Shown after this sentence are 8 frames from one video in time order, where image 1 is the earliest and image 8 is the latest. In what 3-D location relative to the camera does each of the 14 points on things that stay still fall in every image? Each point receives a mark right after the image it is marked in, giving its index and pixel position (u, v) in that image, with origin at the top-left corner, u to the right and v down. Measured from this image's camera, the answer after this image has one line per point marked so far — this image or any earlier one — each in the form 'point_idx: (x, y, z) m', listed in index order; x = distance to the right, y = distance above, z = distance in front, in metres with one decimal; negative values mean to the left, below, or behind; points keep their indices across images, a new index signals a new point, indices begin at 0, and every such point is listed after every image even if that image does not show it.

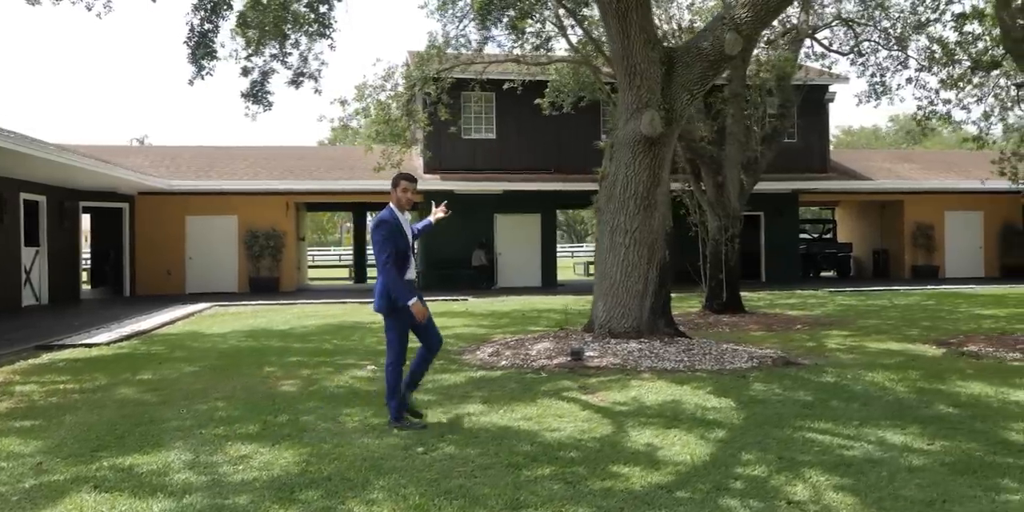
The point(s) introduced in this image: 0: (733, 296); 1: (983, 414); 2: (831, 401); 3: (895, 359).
0: (+4.2, -0.8, +11.9) m
1: (+4.8, -1.6, +6.3) m
2: (+3.4, -1.5, +6.6) m
3: (+5.3, -1.4, +8.6) m
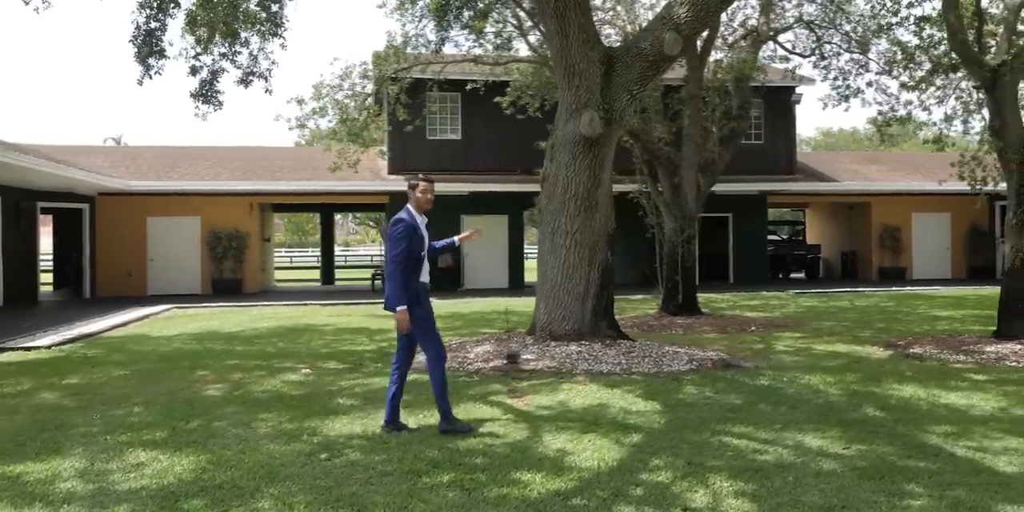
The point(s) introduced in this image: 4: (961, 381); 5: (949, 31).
0: (+3.4, -0.8, +11.9) m
1: (+4.0, -1.6, +6.2) m
2: (+2.6, -1.6, +6.6) m
3: (+4.5, -1.5, +8.6) m
4: (+5.5, -1.5, +7.6) m
5: (+6.8, +3.5, +9.6) m
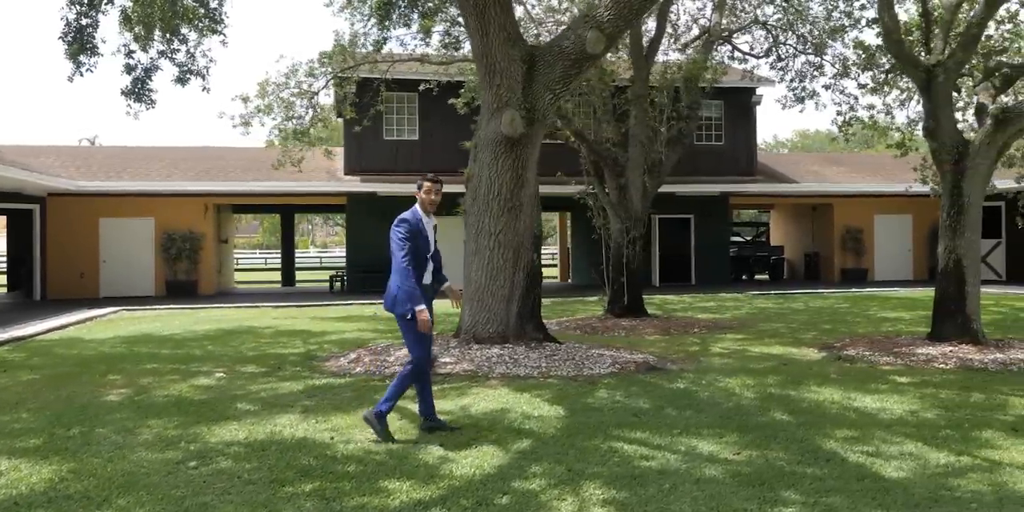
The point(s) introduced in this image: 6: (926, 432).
0: (+2.3, -0.8, +11.8) m
1: (+3.0, -1.6, +6.1) m
2: (+1.6, -1.6, +6.4) m
3: (+3.5, -1.5, +8.5) m
4: (+4.5, -1.6, +7.5) m
5: (+5.8, +3.5, +9.6) m
6: (+4.0, -1.7, +6.0) m
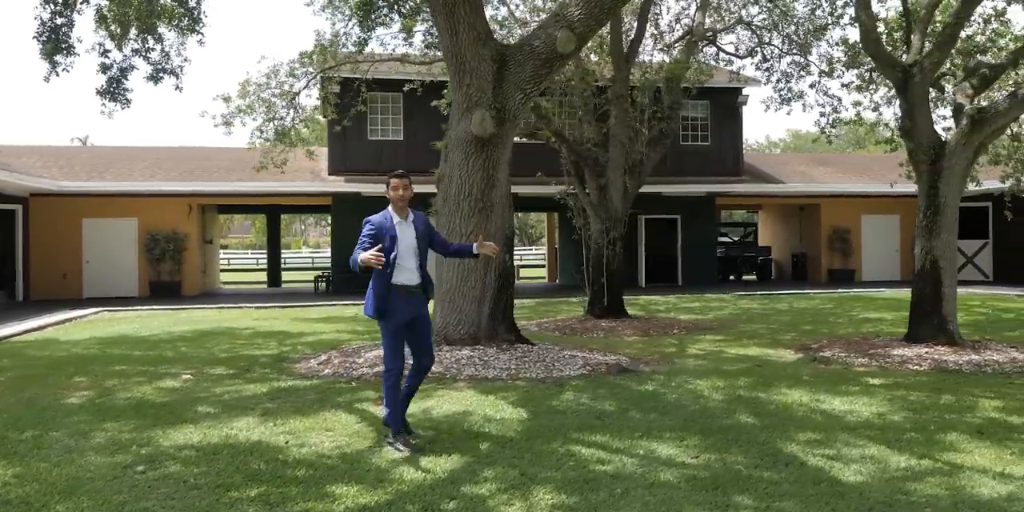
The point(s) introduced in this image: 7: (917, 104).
0: (+1.9, -0.8, +11.7) m
1: (+2.6, -1.6, +6.1) m
2: (+1.2, -1.6, +6.4) m
3: (+3.1, -1.5, +8.4) m
4: (+4.1, -1.6, +7.5) m
5: (+5.4, +3.5, +9.5) m
6: (+3.6, -1.7, +5.9) m
7: (+6.0, +2.3, +9.3) m
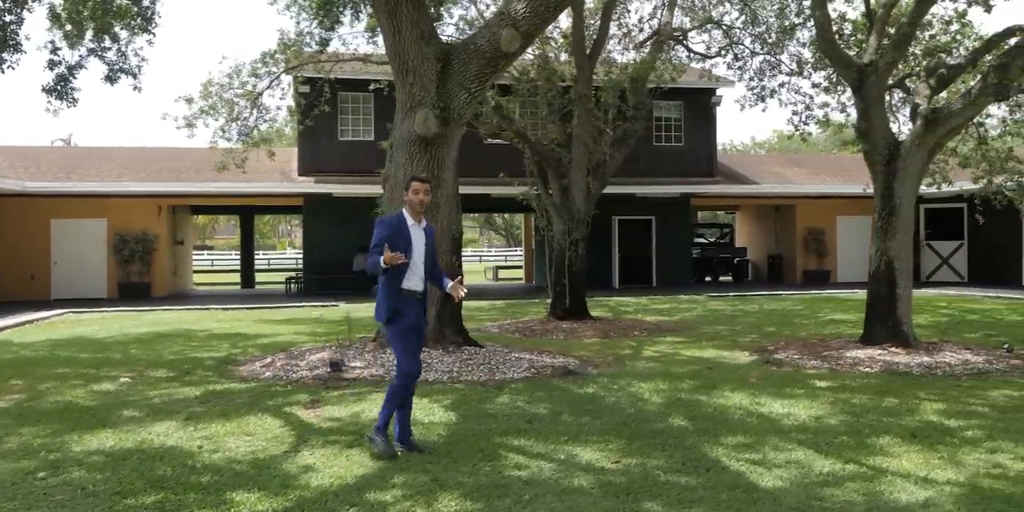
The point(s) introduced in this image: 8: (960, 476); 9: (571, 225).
0: (+1.2, -0.9, +11.6) m
1: (+1.9, -1.7, +6.0) m
2: (+0.5, -1.6, +6.3) m
3: (+2.4, -1.5, +8.3) m
4: (+3.4, -1.6, +7.4) m
5: (+4.7, +3.4, +9.4) m
6: (+2.9, -1.7, +5.8) m
7: (+5.3, +2.3, +9.2) m
8: (+3.7, -1.8, +5.1) m
9: (+1.1, +0.6, +11.6) m
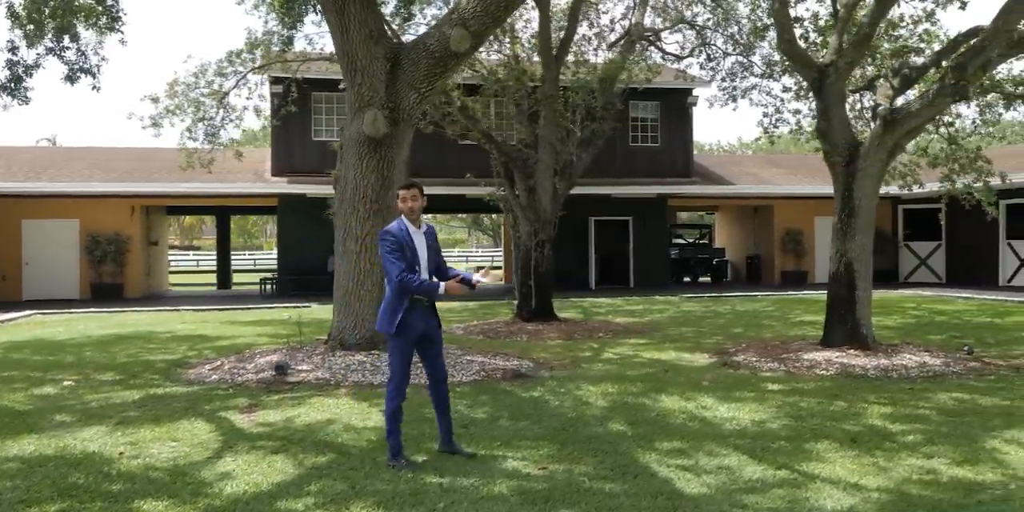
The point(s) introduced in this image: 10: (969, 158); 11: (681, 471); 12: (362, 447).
0: (+0.6, -0.9, +11.5) m
1: (+1.3, -1.7, +5.9) m
2: (-0.1, -1.6, +6.2) m
3: (+1.8, -1.5, +8.3) m
4: (+2.8, -1.6, +7.3) m
5: (+4.0, +3.4, +9.4) m
6: (+2.3, -1.7, +5.8) m
7: (+4.7, +2.2, +9.1) m
8: (+3.0, -1.8, +5.0) m
9: (+0.5, +0.5, +11.5) m
10: (+9.6, +2.1, +12.9) m
11: (+1.4, -1.8, +5.1) m
12: (-1.3, -1.7, +5.4) m
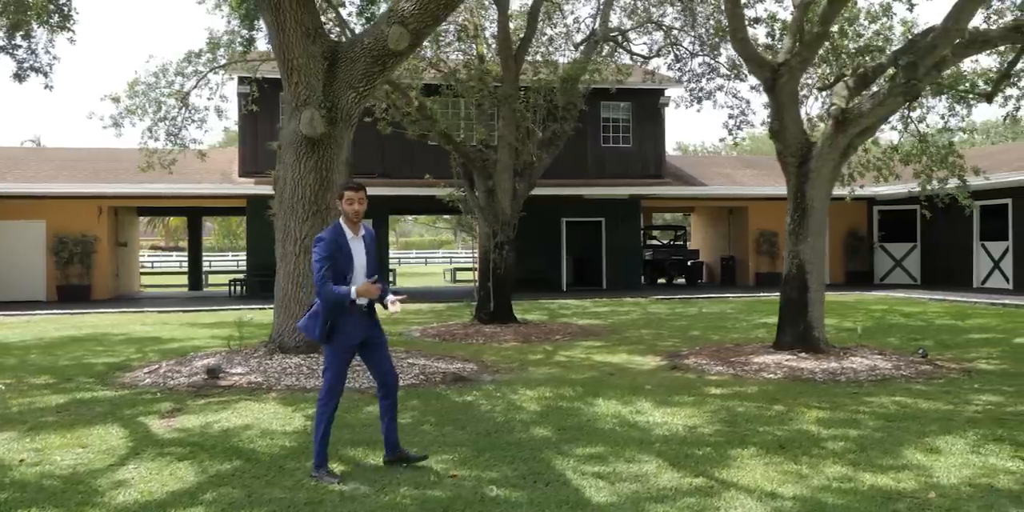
0: (-0.2, -0.9, +11.4) m
1: (+0.6, -1.7, +5.8) m
2: (-0.8, -1.6, +6.1) m
3: (+1.0, -1.6, +8.1) m
4: (+2.1, -1.6, +7.2) m
5: (+3.3, +3.4, +9.3) m
6: (+1.6, -1.8, +5.6) m
7: (+4.0, +2.2, +9.0) m
8: (+2.3, -1.9, +4.9) m
9: (-0.3, +0.5, +11.4) m
10: (+8.8, +2.1, +12.8) m
11: (+0.7, -1.8, +5.0) m
12: (-2.0, -1.7, +5.3) m
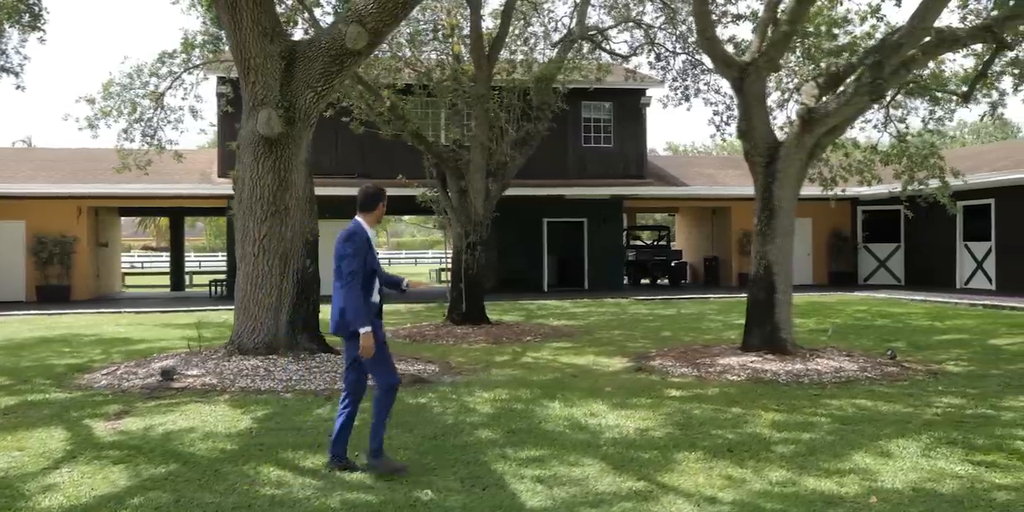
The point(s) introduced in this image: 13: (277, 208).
0: (-0.7, -0.9, +11.4) m
1: (+0.1, -1.7, +5.8) m
2: (-1.3, -1.7, +6.0) m
3: (+0.5, -1.6, +8.1) m
4: (+1.6, -1.6, +7.2) m
5: (+2.8, +3.4, +9.2) m
6: (+1.1, -1.8, +5.6) m
7: (+3.5, +2.2, +9.0) m
8: (+1.8, -1.9, +4.8) m
9: (-0.8, +0.5, +11.3) m
10: (+8.3, +2.0, +12.7) m
11: (+0.2, -1.8, +5.0) m
12: (-2.5, -1.7, +5.2) m
13: (-2.9, +0.6, +7.7) m
